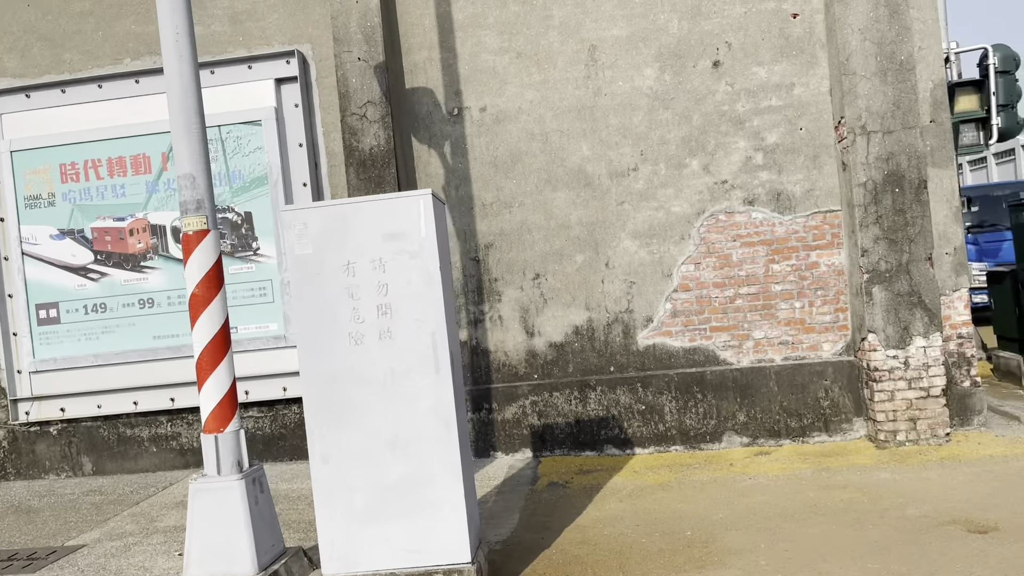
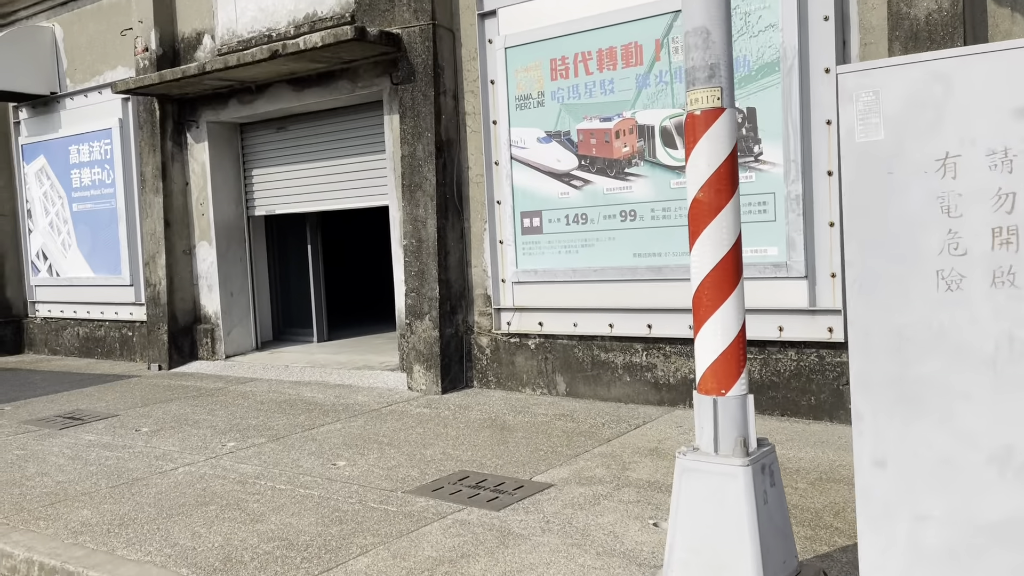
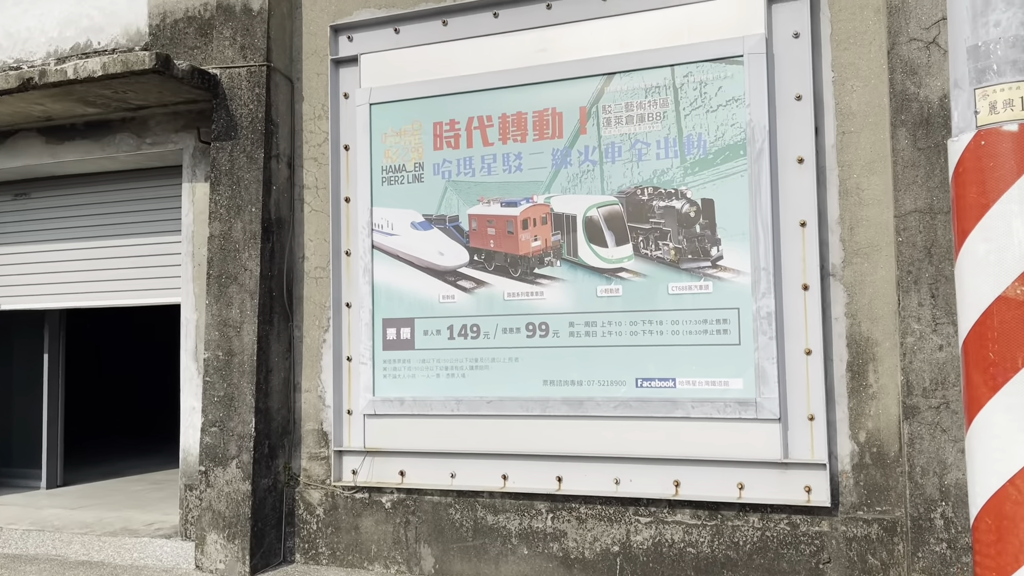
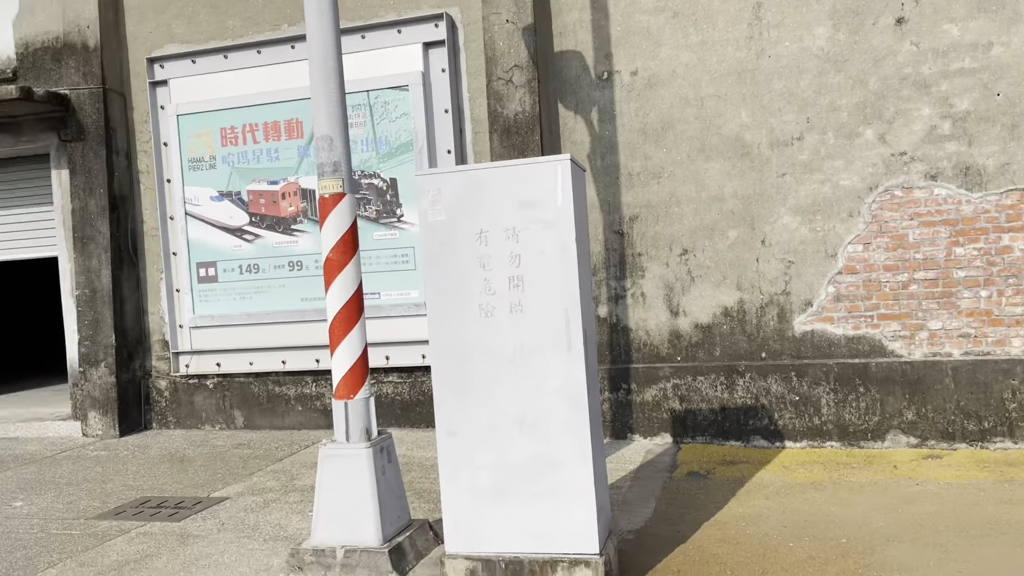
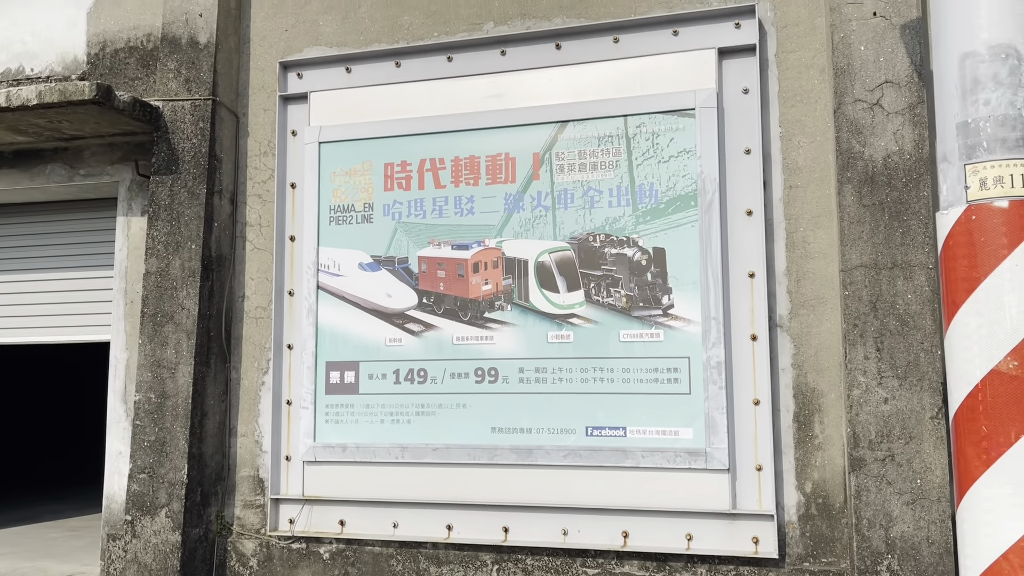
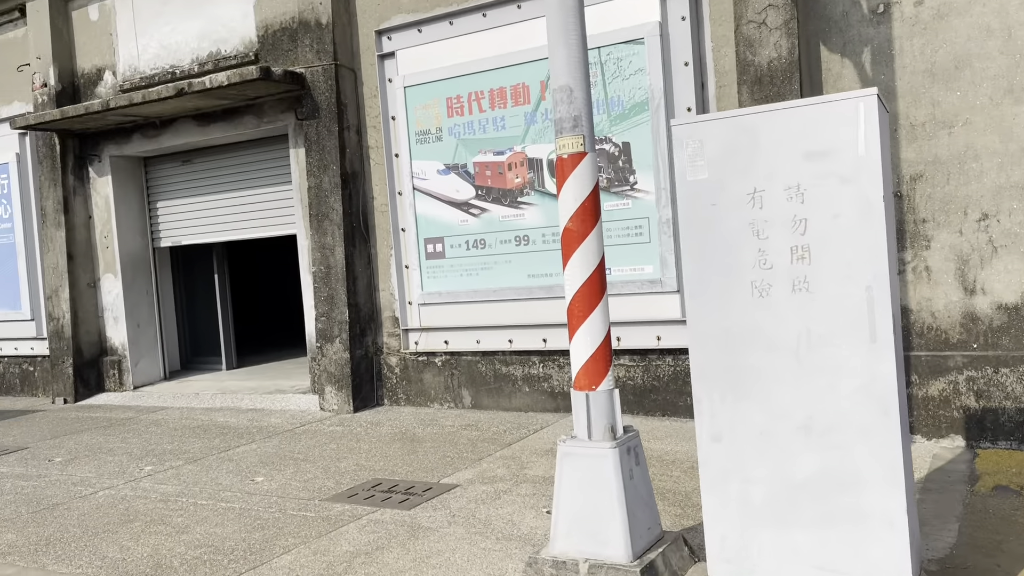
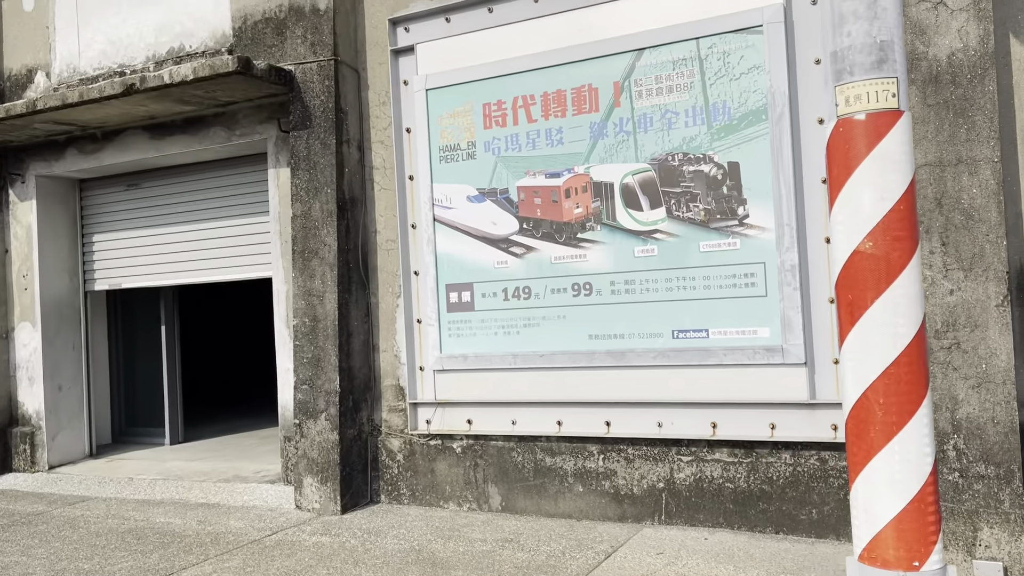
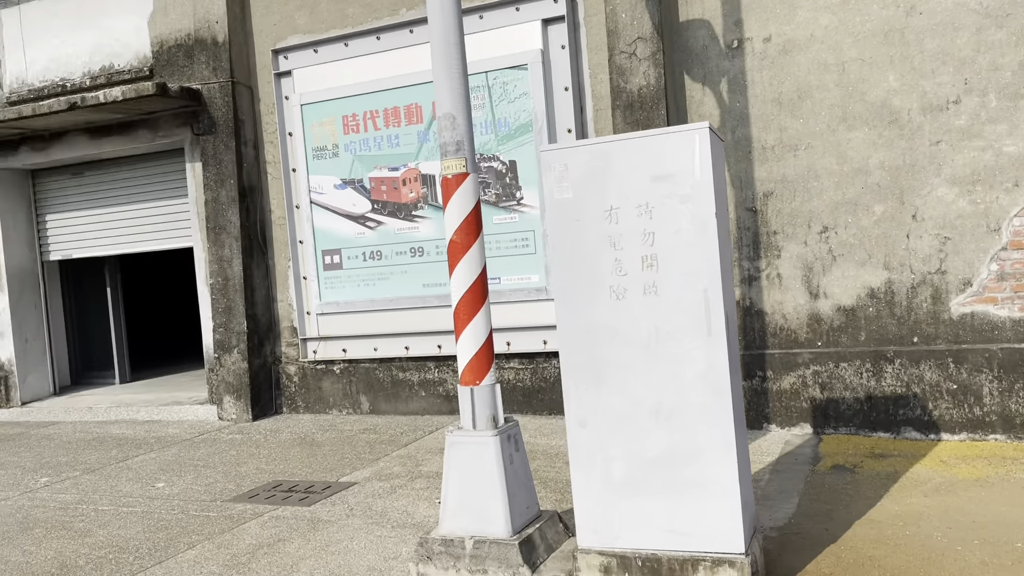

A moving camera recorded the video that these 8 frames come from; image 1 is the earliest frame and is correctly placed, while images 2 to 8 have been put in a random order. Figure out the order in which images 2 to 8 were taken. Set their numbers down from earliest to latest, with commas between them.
4, 8, 6, 2, 7, 3, 5
